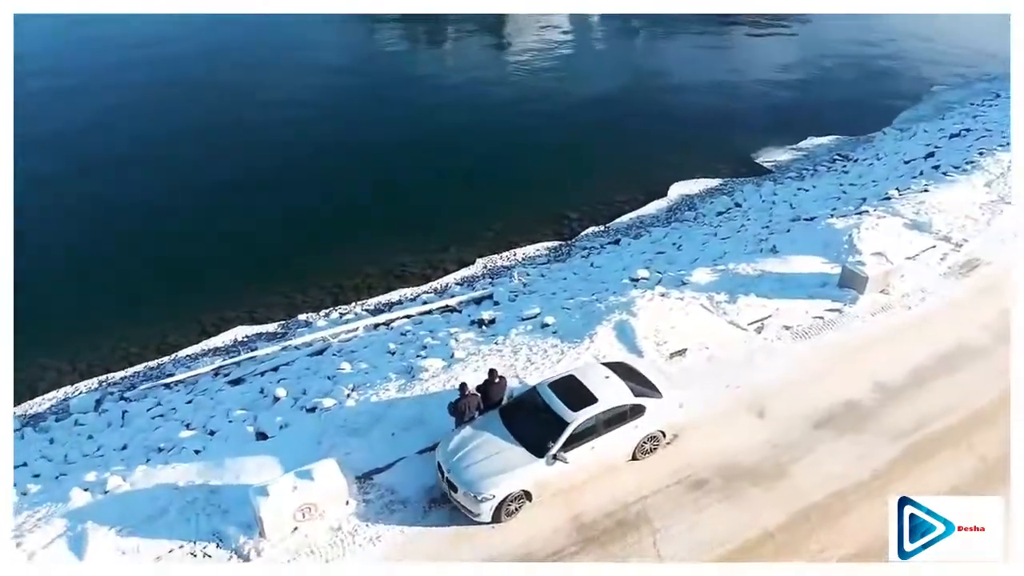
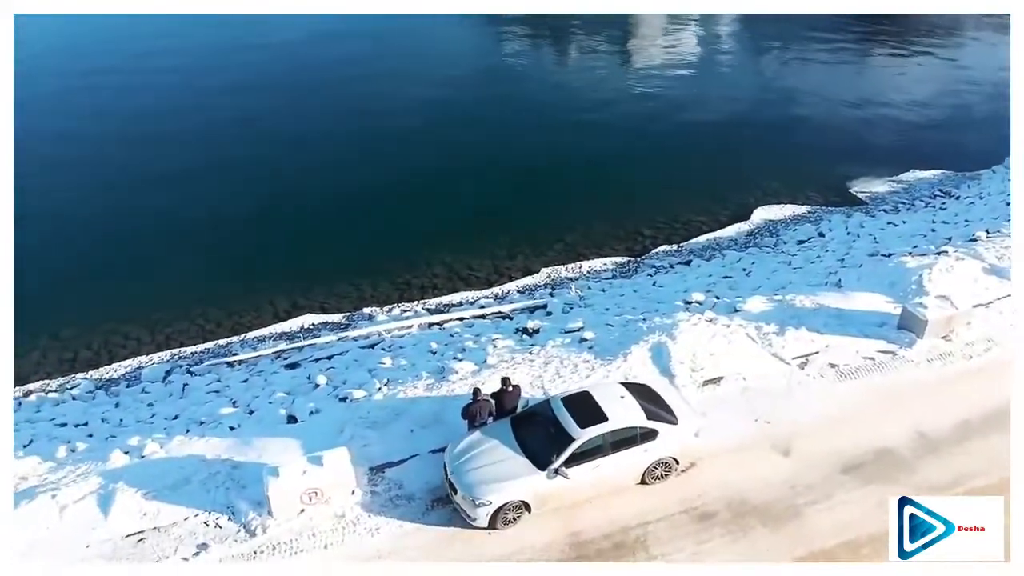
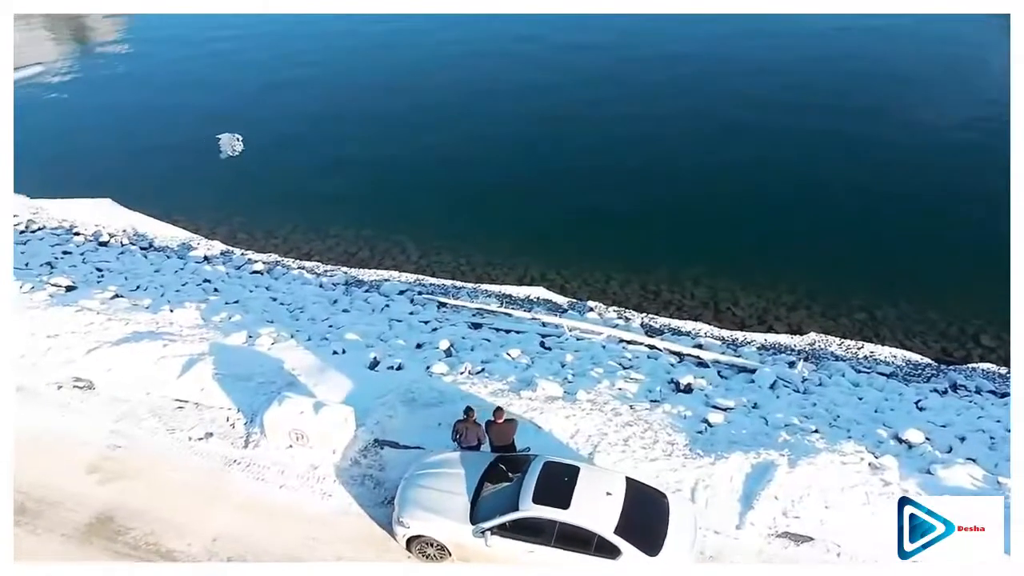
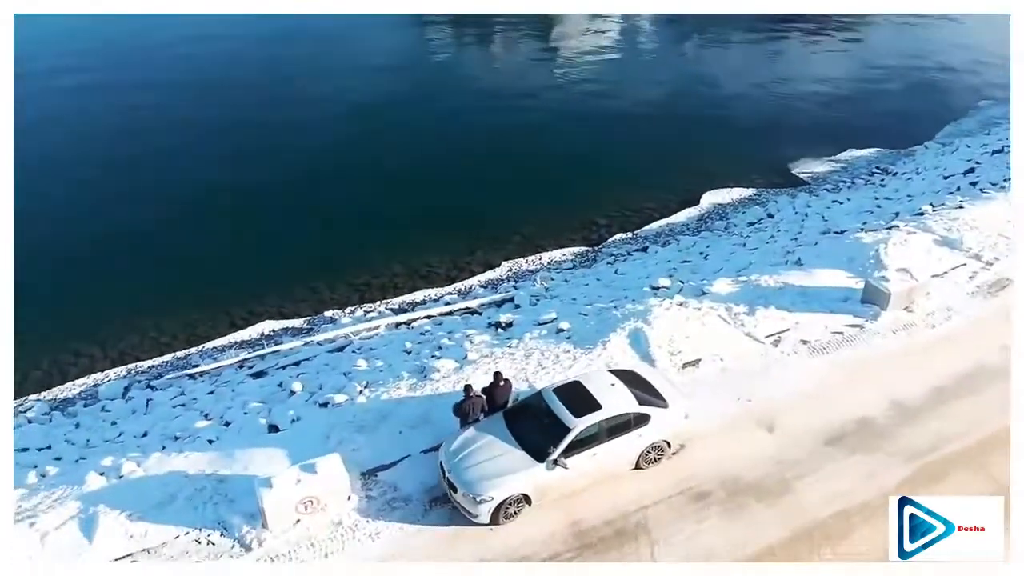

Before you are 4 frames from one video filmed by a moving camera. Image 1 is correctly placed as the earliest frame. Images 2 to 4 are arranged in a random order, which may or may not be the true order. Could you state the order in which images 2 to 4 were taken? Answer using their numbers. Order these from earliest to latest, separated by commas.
4, 2, 3
